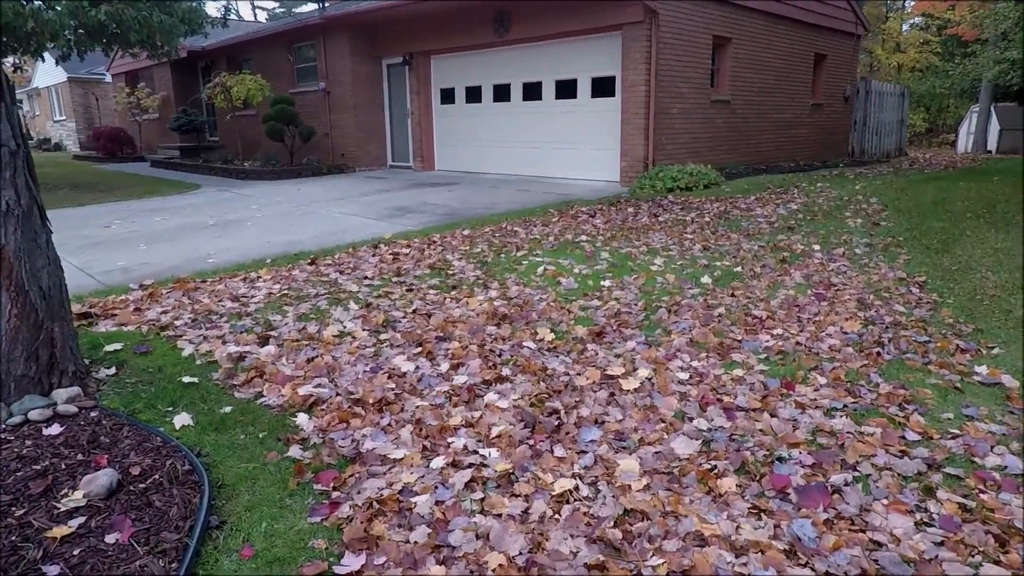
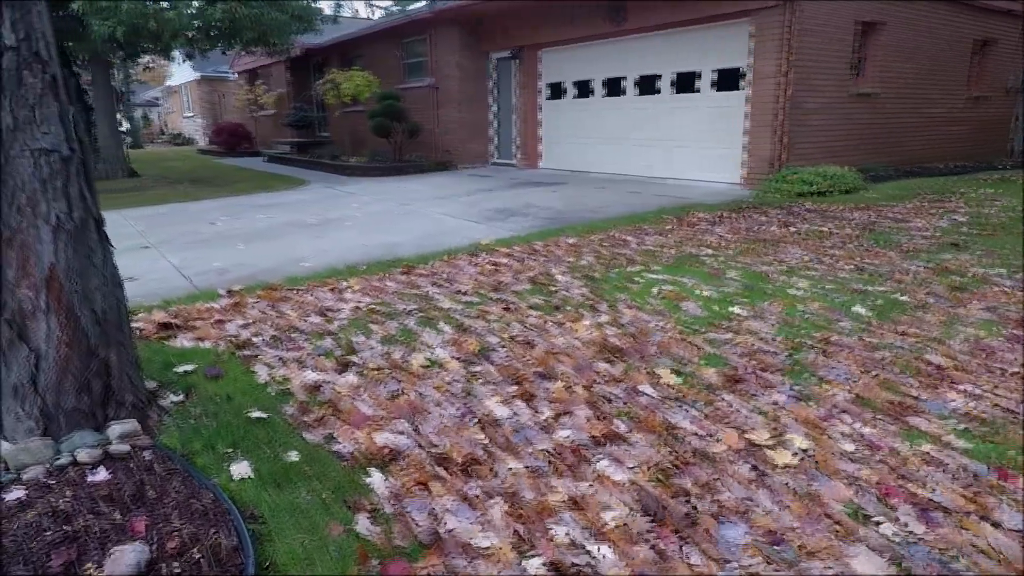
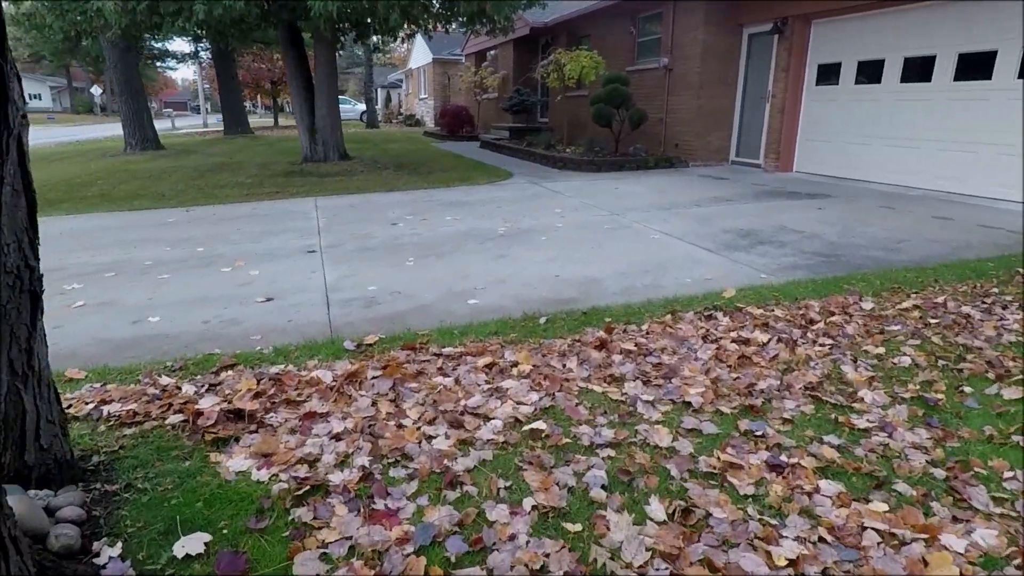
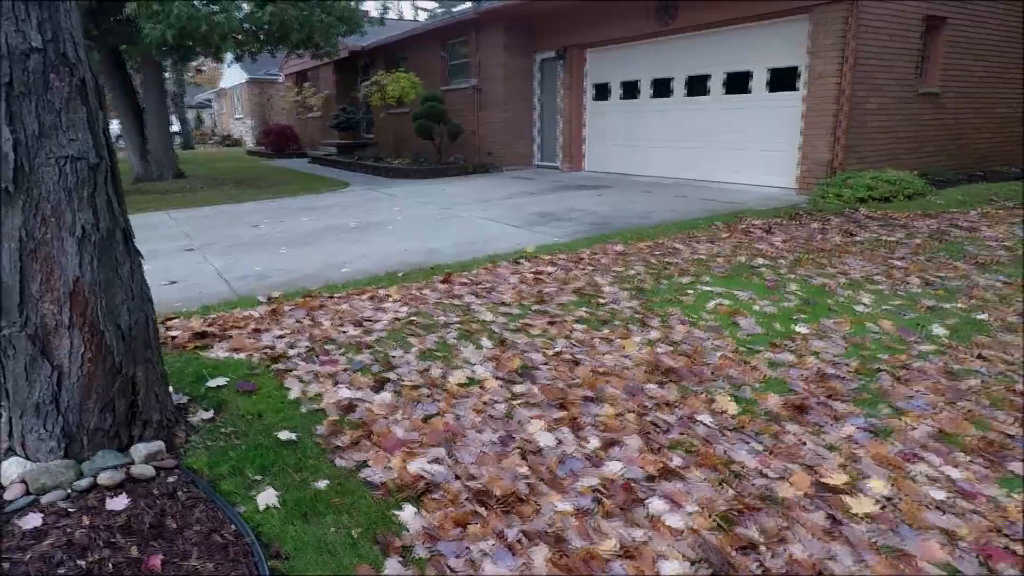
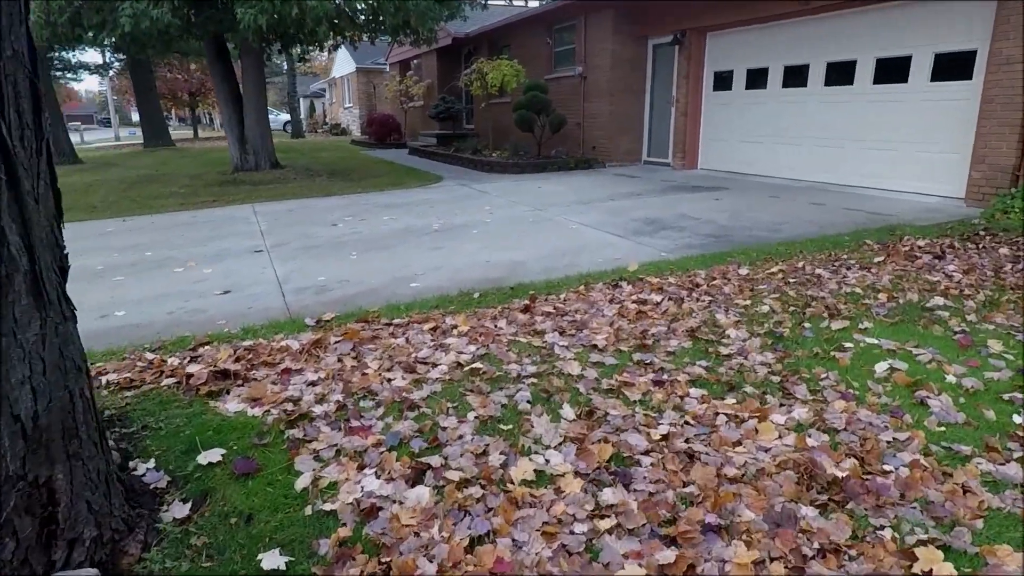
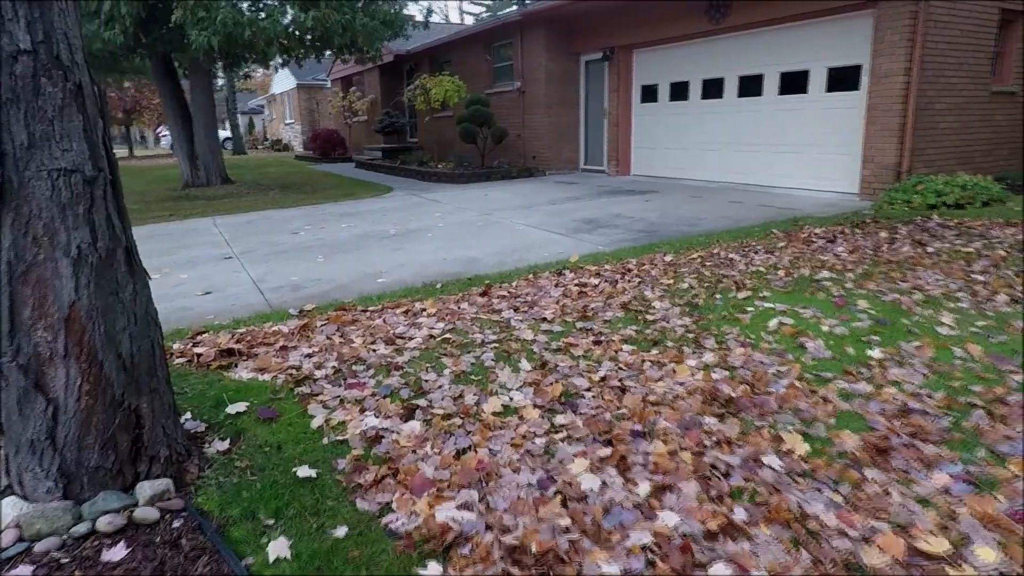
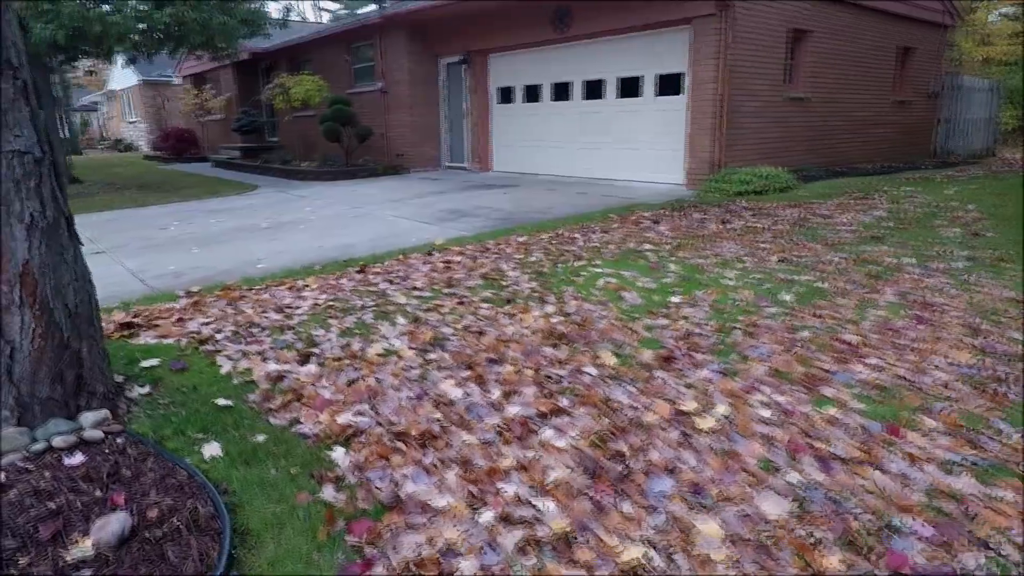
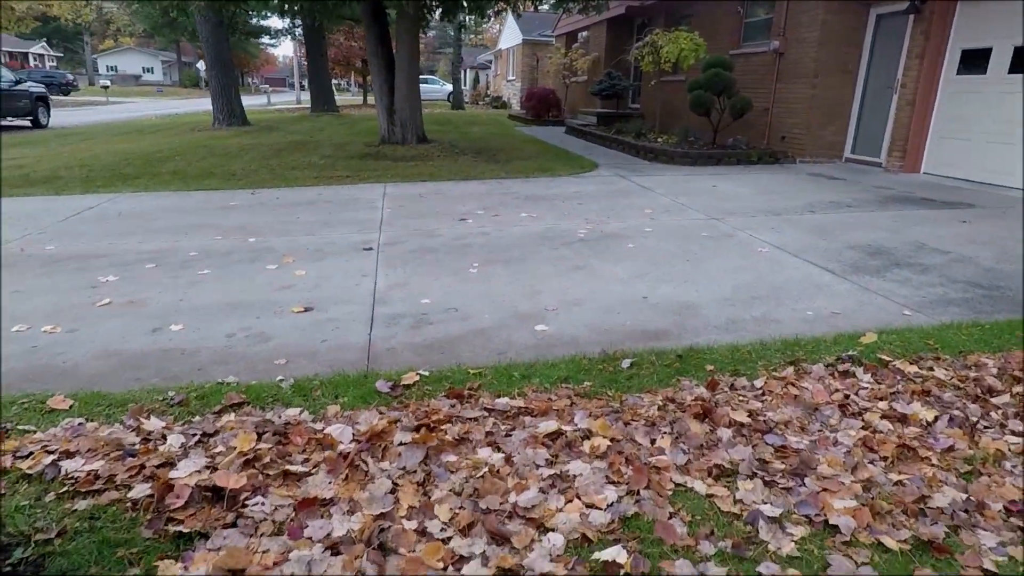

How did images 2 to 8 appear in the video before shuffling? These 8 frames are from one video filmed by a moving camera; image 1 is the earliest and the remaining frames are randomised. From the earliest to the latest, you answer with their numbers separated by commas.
7, 2, 4, 6, 5, 3, 8
